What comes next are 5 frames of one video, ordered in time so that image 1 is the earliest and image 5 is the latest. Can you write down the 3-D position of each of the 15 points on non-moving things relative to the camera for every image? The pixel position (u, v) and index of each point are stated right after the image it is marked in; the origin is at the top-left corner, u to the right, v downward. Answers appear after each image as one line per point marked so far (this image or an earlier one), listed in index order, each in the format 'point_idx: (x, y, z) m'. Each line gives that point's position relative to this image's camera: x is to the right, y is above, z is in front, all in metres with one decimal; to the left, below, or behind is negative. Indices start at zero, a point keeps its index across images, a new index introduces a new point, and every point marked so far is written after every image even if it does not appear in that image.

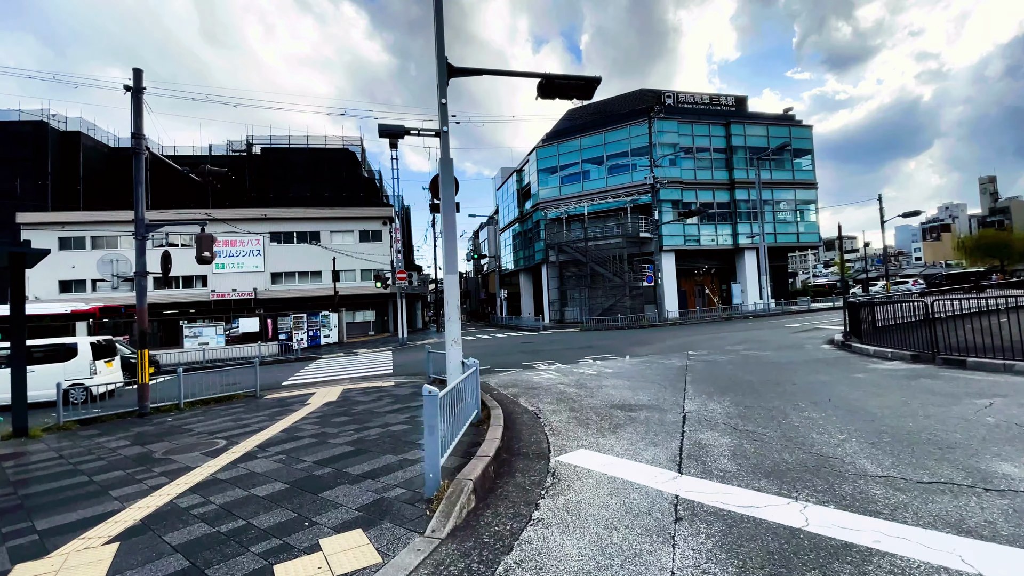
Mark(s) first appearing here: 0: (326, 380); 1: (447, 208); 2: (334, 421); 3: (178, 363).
0: (-5.3, -2.6, +13.5) m
1: (-1.1, +1.3, +8.1) m
2: (-2.7, -2.1, +7.3) m
3: (-12.9, -2.9, +18.4) m
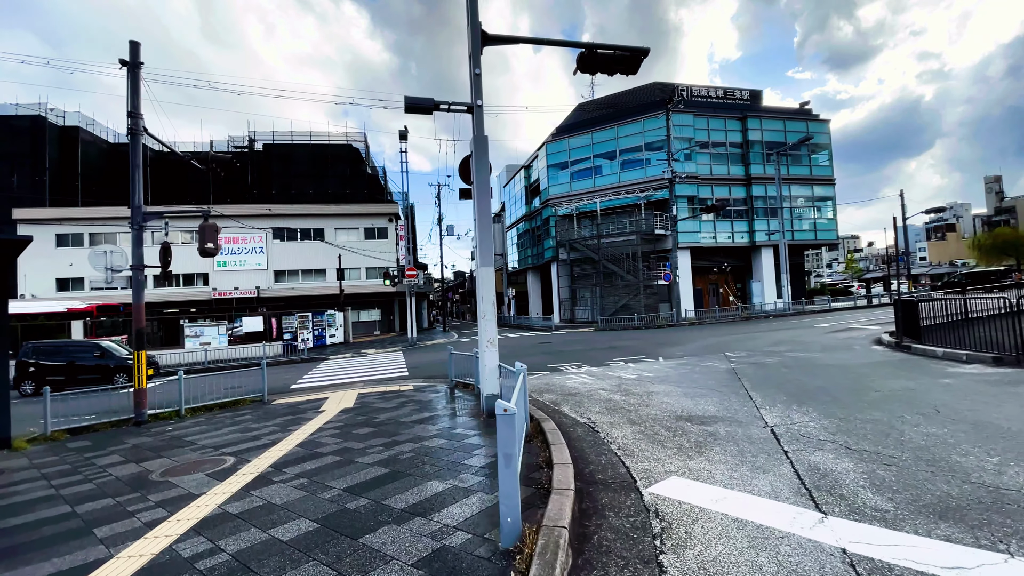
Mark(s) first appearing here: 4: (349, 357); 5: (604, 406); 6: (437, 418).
0: (-4.6, -2.5, +12.6) m
1: (-0.4, +1.4, +7.1) m
2: (-2.1, -2.0, +6.4) m
3: (-12.2, -2.8, +17.5) m
4: (-6.8, -2.9, +19.9) m
5: (+1.4, -1.8, +7.1) m
6: (-1.1, -2.0, +7.2) m
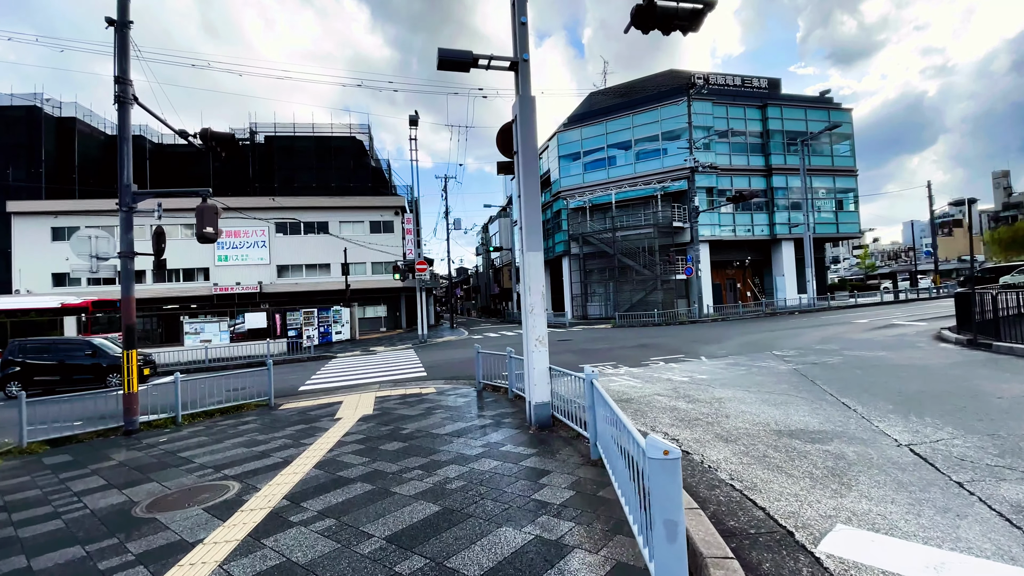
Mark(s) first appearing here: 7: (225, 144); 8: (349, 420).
0: (-3.9, -2.3, +11.5) m
1: (+0.2, +1.6, +6.0) m
2: (-1.4, -1.8, +5.3) m
3: (-11.5, -2.6, +16.4) m
4: (-6.1, -2.6, +18.8) m
5: (+2.1, -1.6, +6.0) m
6: (-0.5, -1.8, +6.1) m
7: (-6.0, +3.0, +10.0) m
8: (-2.5, -2.0, +7.2) m
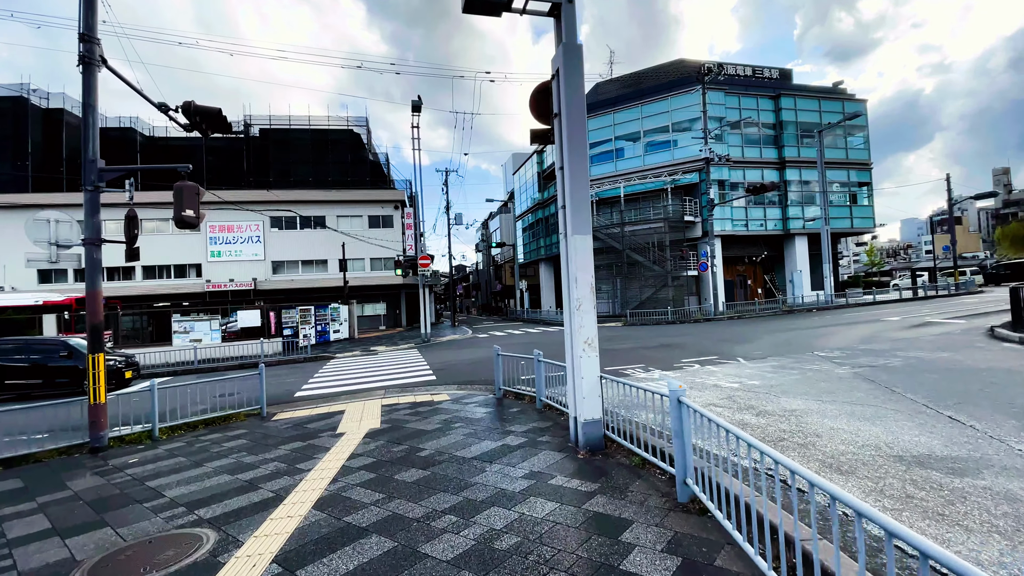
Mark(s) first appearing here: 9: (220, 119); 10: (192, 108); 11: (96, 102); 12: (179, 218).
0: (-3.5, -2.2, +10.4) m
1: (+0.7, +1.7, +5.0) m
2: (-1.0, -1.7, +4.3) m
3: (-11.2, -2.5, +15.3) m
4: (-5.7, -2.5, +17.7) m
5: (+2.5, -1.5, +5.0) m
6: (0.0, -1.7, +5.0) m
7: (-5.6, +3.1, +8.9) m
8: (-2.0, -1.9, +6.1) m
9: (-5.5, +3.2, +8.9) m
10: (-5.8, +3.3, +8.7) m
11: (-6.1, +2.7, +7.0) m
12: (-4.6, +1.0, +6.6) m
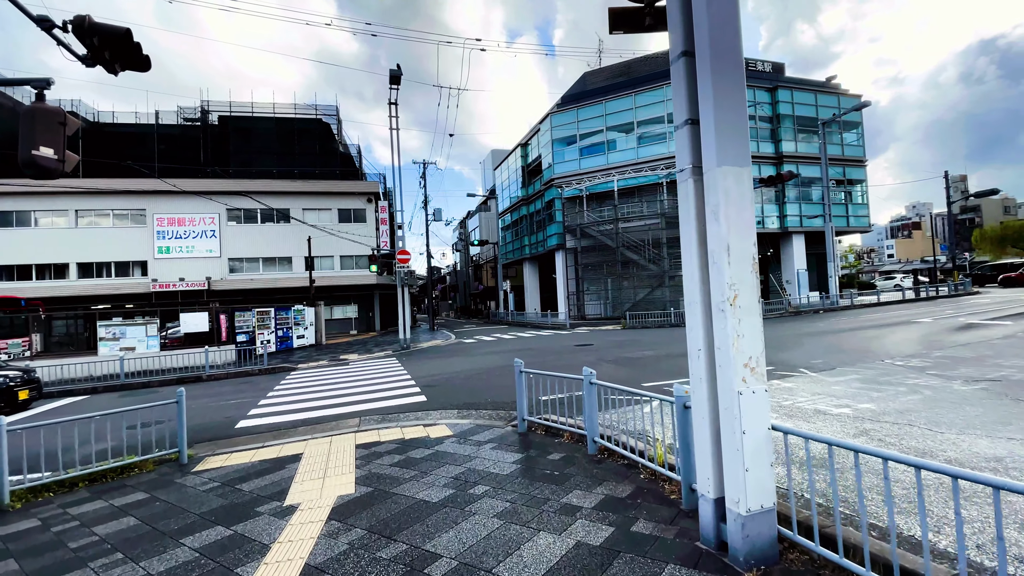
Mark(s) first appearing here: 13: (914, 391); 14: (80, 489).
0: (-3.3, -2.1, +8.0) m
1: (+1.2, +1.8, +2.8) m
2: (-0.4, -1.6, +2.0) m
3: (-11.2, -2.4, +12.4) m
4: (-5.9, -2.4, +15.1) m
5: (+3.0, -1.4, +2.9) m
6: (+0.5, -1.6, +2.8) m
7: (-5.3, +3.2, +6.3) m
8: (-1.6, -1.8, +3.8) m
9: (-5.2, +3.3, +6.4) m
10: (-5.5, +3.4, +6.2) m
11: (-5.7, +2.8, +4.4) m
12: (-4.2, +1.1, +4.2) m
13: (+5.4, -1.4, +6.5) m
14: (-4.6, -2.2, +5.1) m
